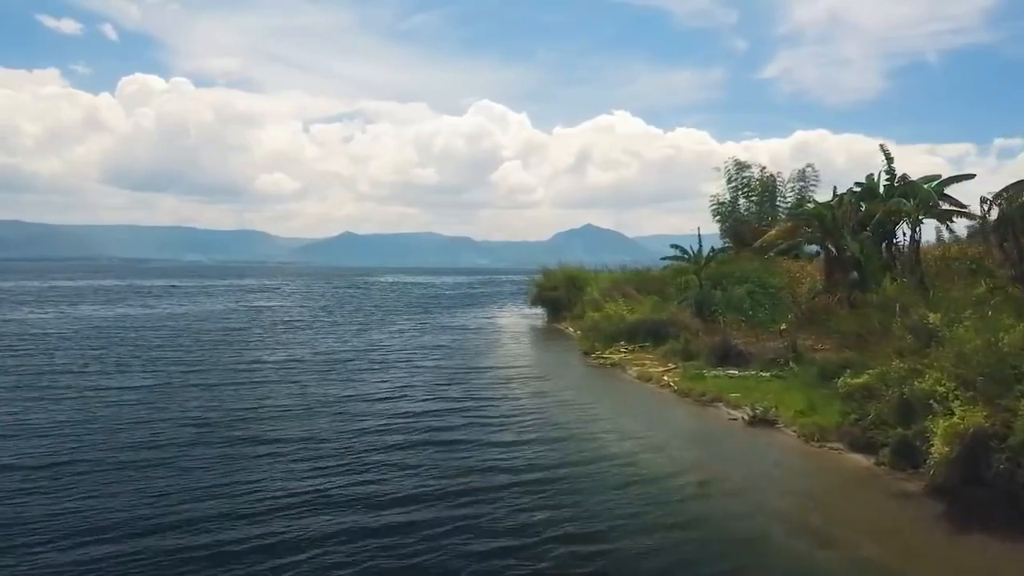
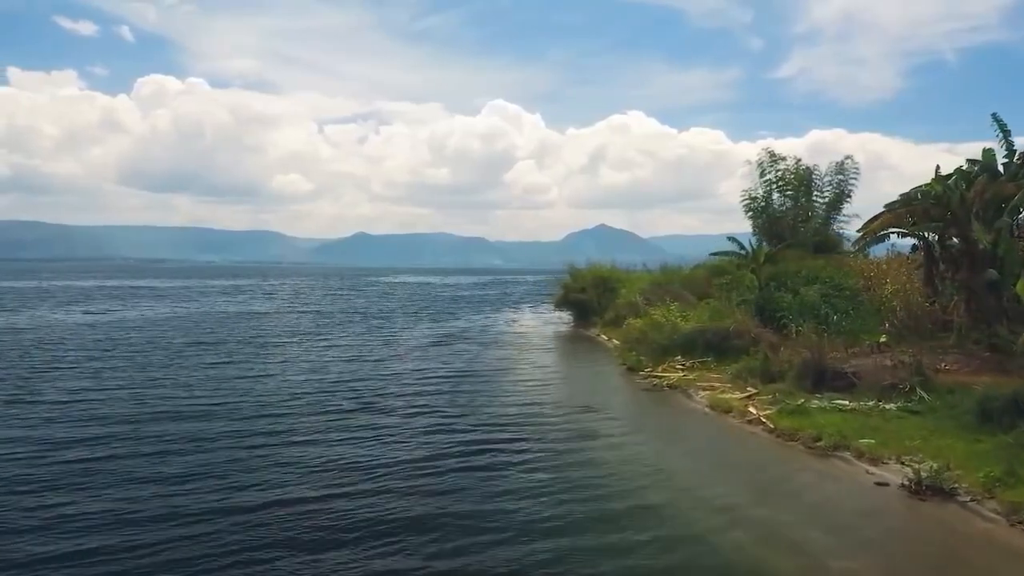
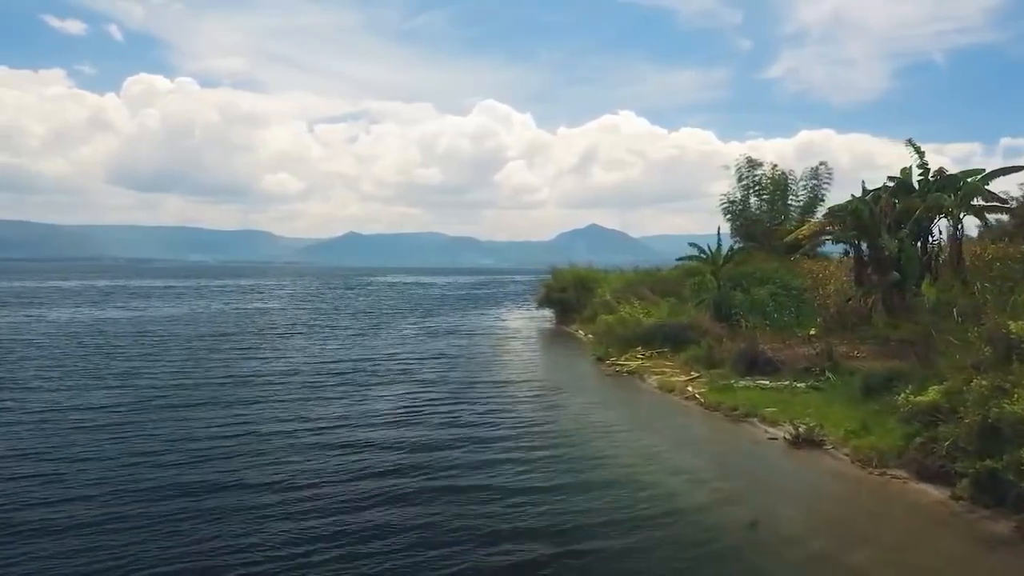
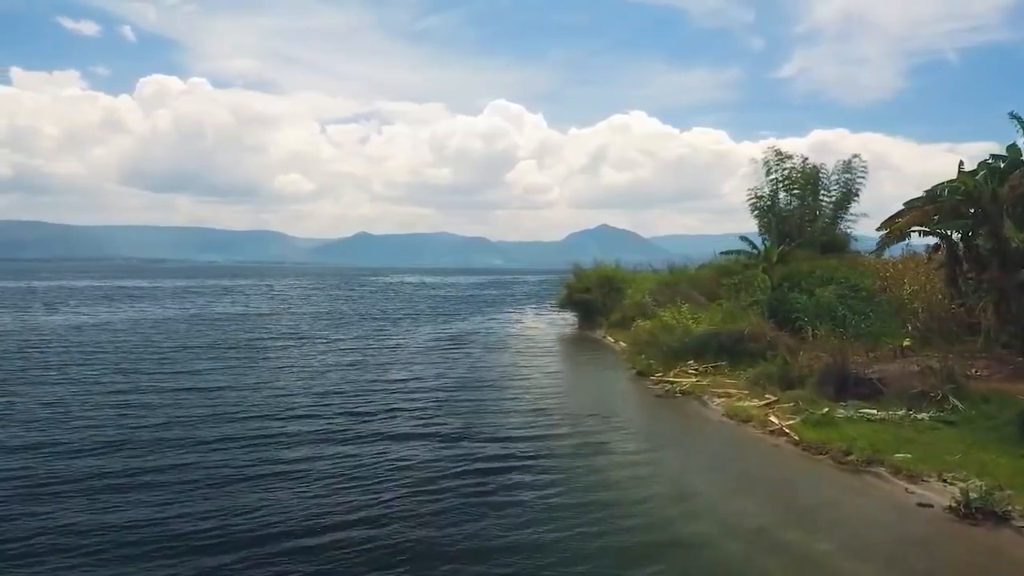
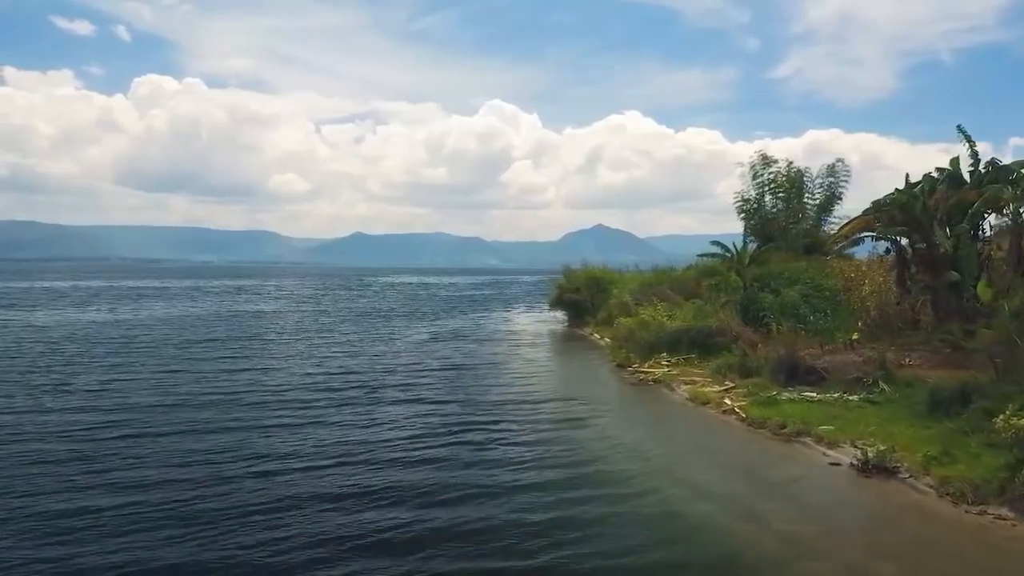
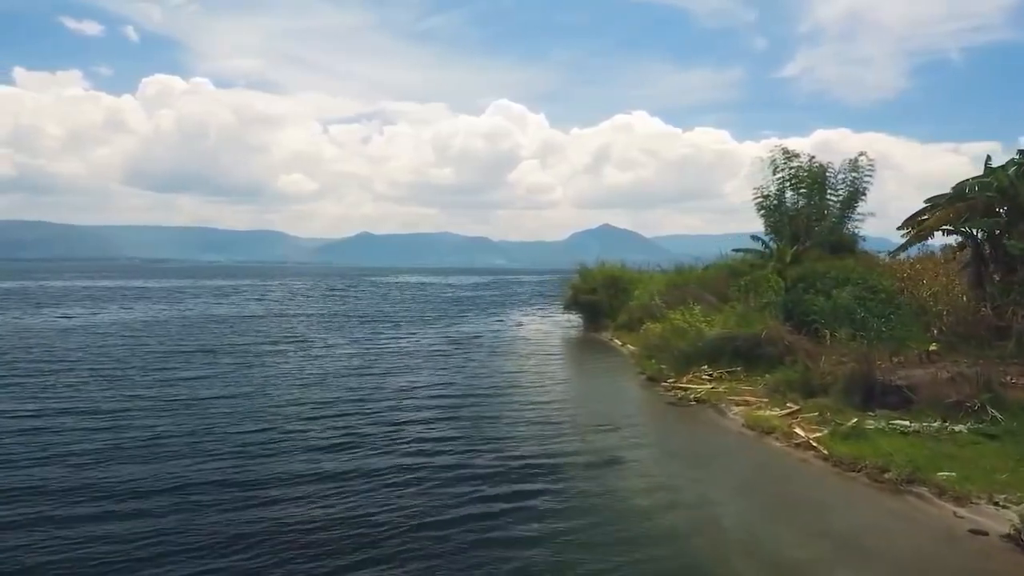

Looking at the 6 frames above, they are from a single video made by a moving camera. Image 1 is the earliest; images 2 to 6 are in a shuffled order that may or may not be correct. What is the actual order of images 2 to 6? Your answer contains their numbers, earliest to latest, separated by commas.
3, 5, 2, 4, 6
